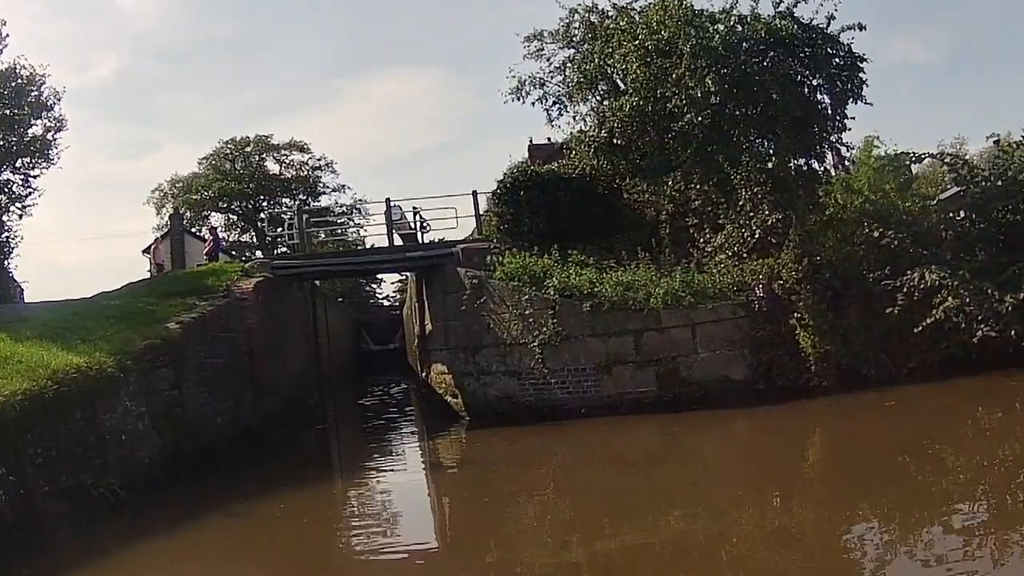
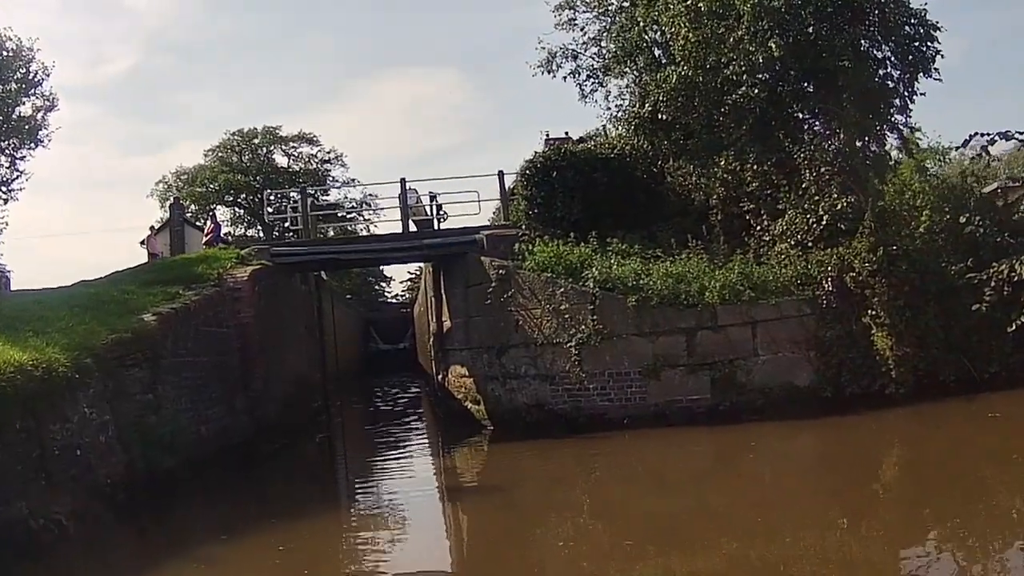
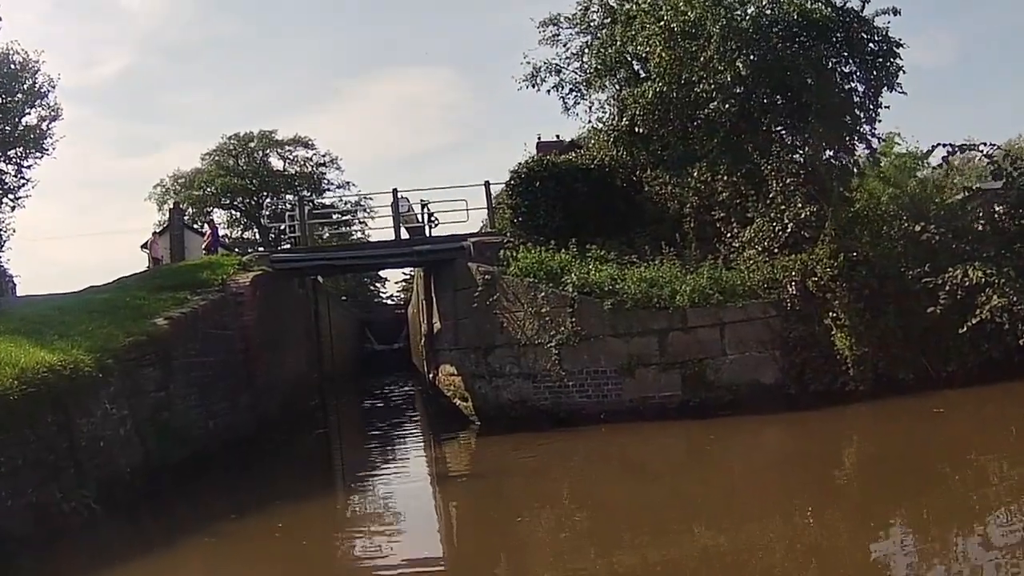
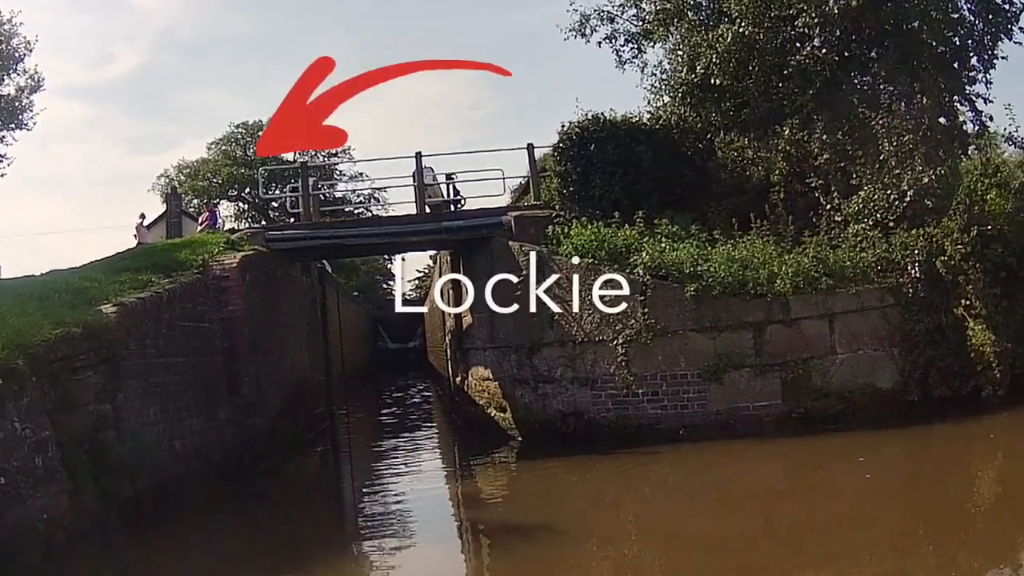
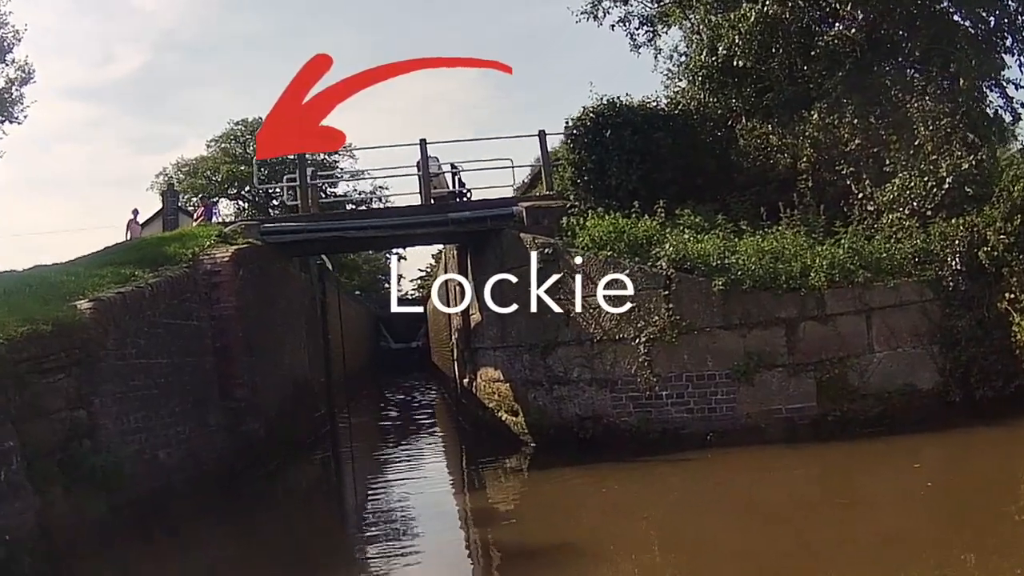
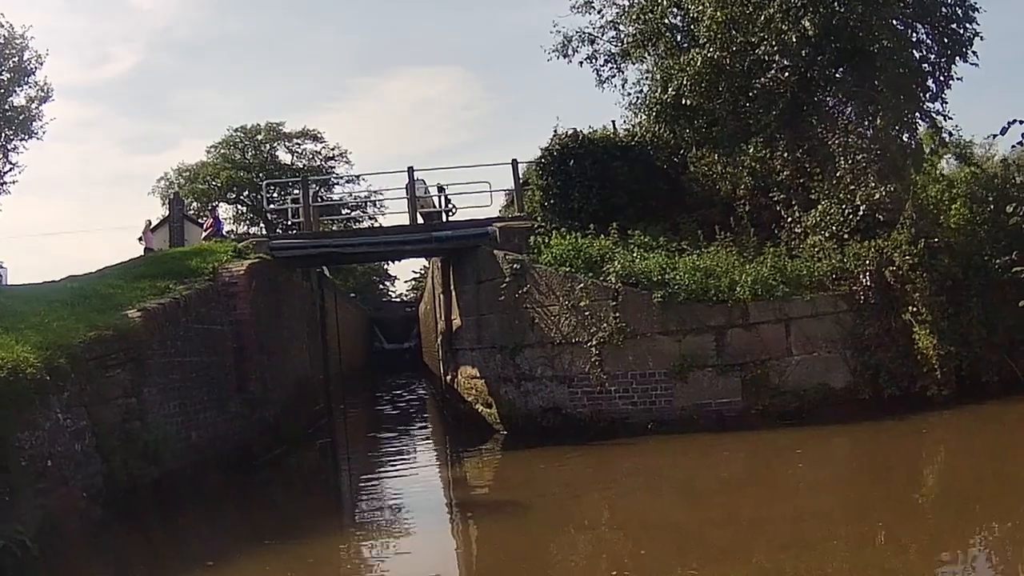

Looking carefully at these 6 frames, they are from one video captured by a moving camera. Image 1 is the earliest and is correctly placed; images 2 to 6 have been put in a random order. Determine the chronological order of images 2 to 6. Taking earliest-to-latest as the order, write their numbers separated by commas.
3, 2, 6, 4, 5
